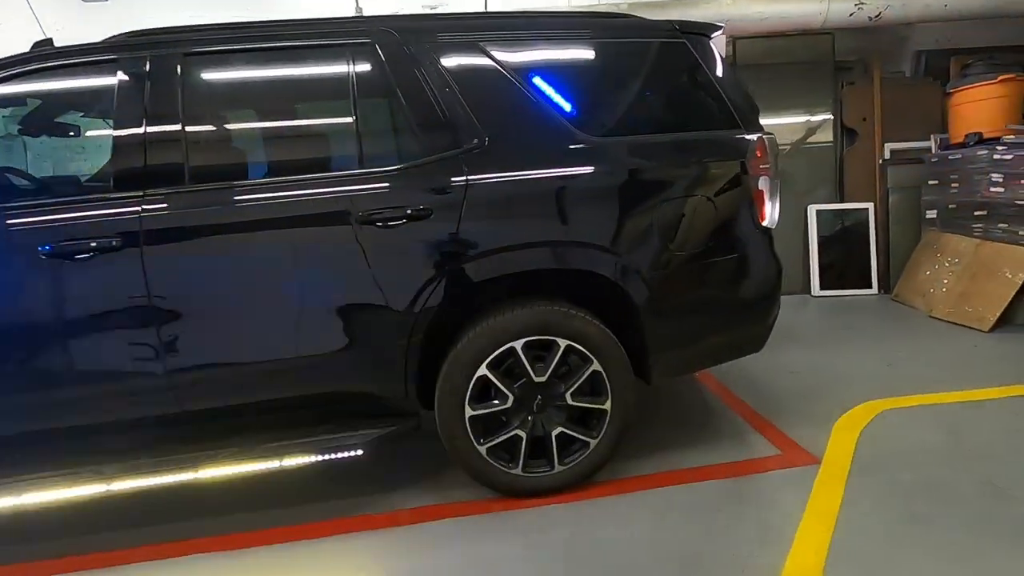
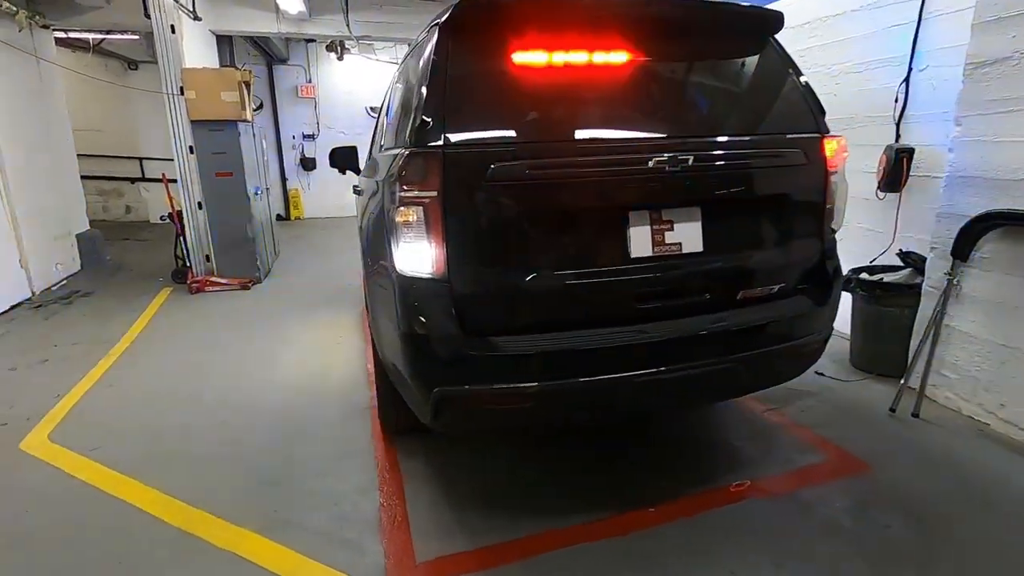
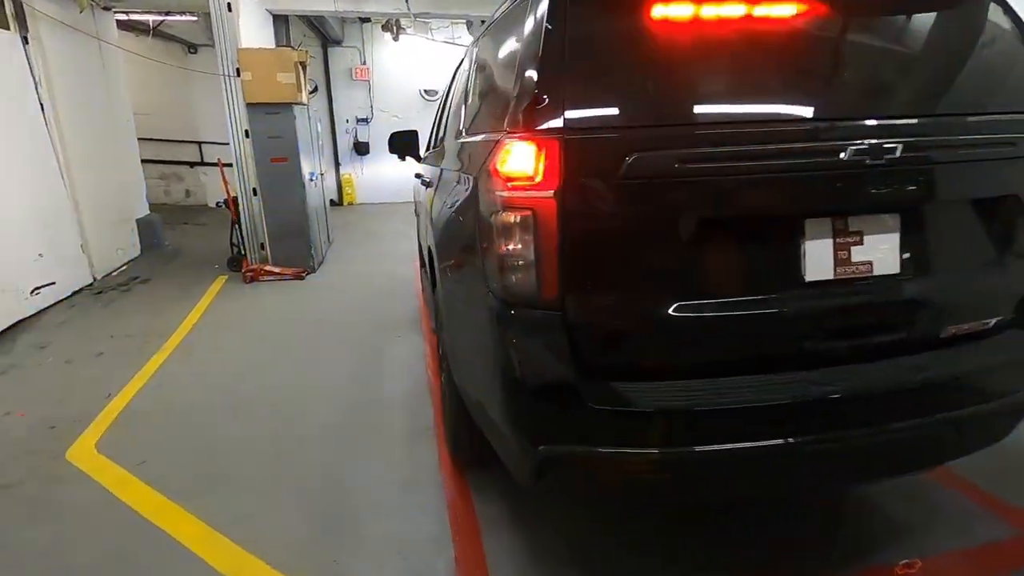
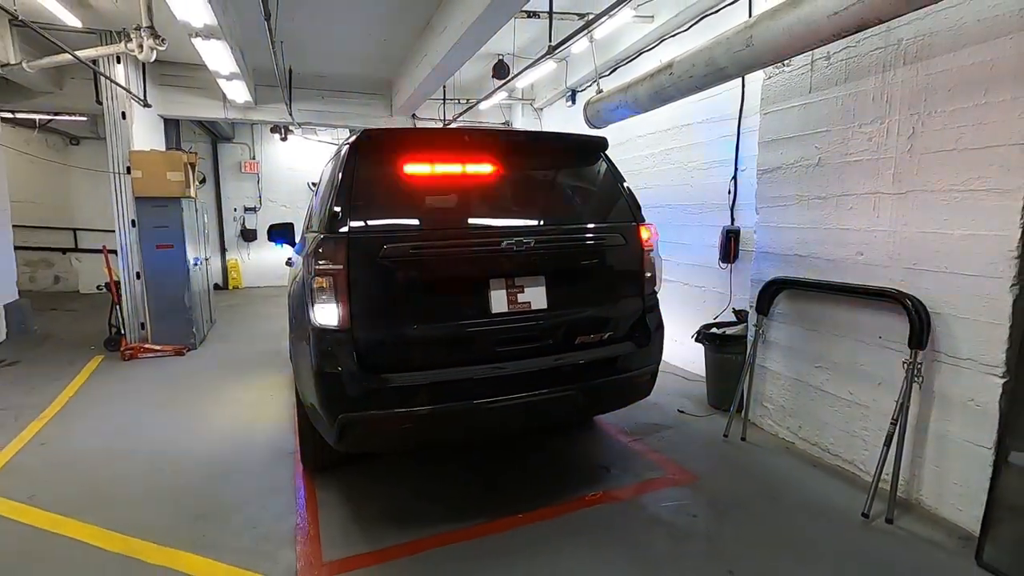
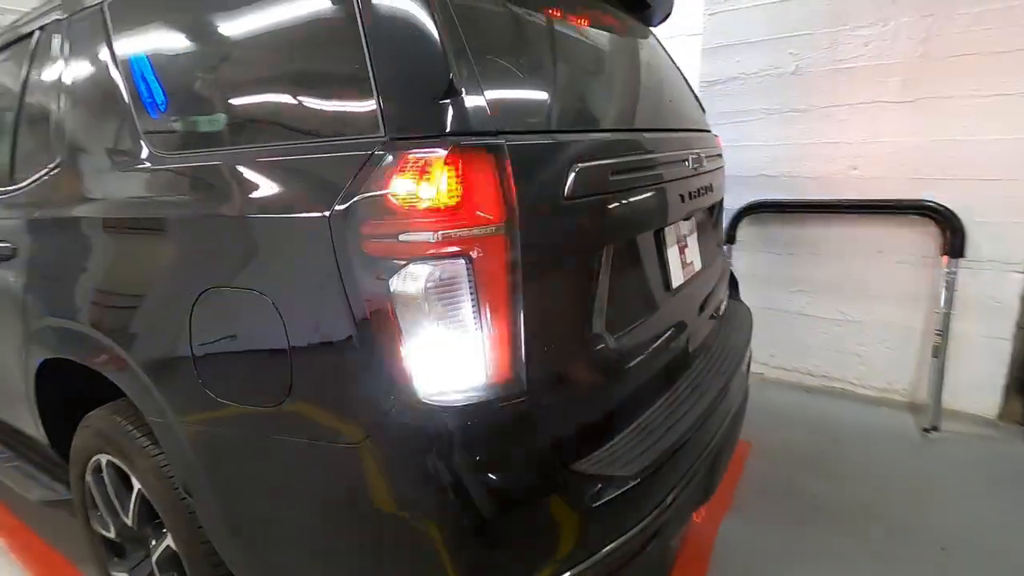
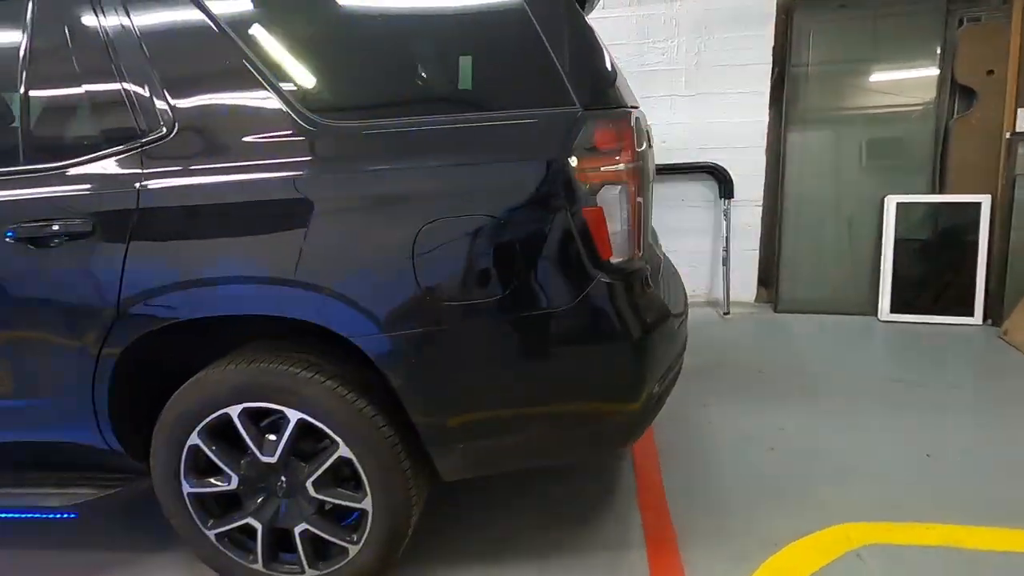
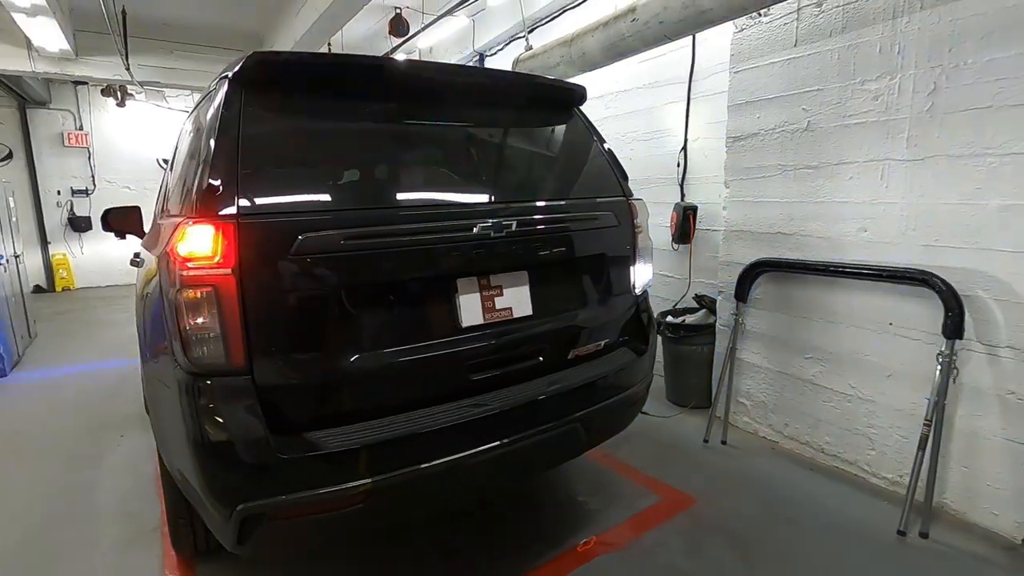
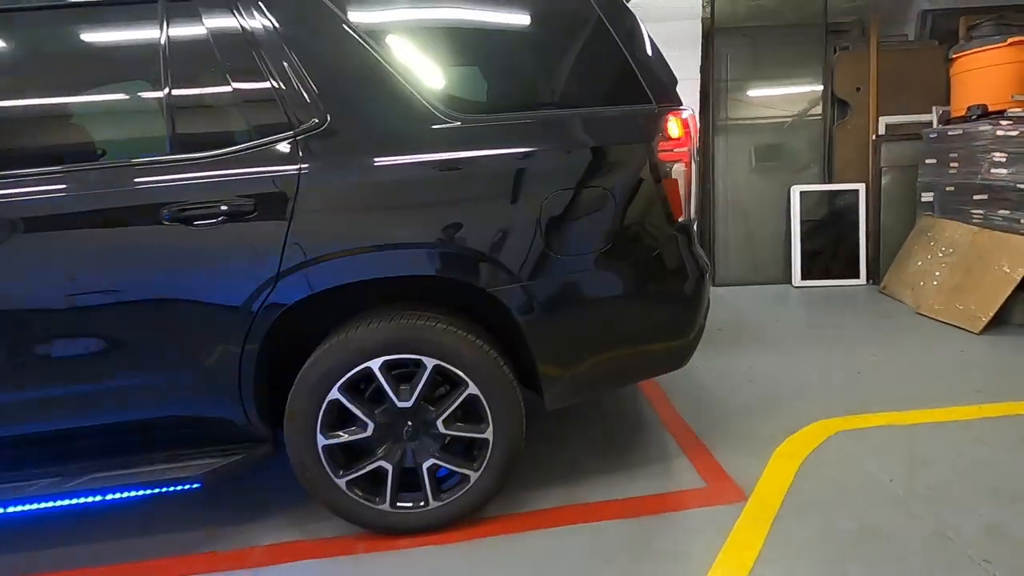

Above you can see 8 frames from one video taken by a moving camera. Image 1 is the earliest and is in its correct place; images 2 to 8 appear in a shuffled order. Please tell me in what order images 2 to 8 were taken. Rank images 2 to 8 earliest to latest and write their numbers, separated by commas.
8, 6, 5, 7, 4, 2, 3
